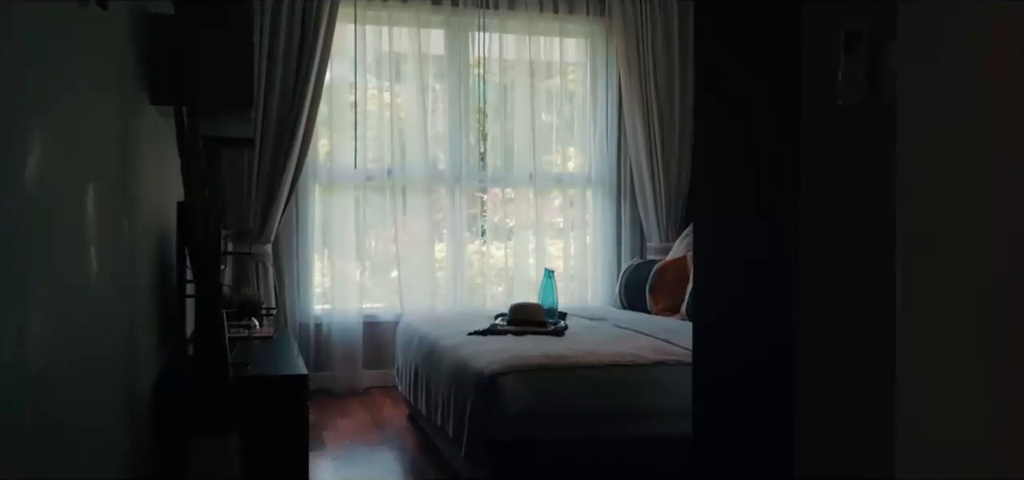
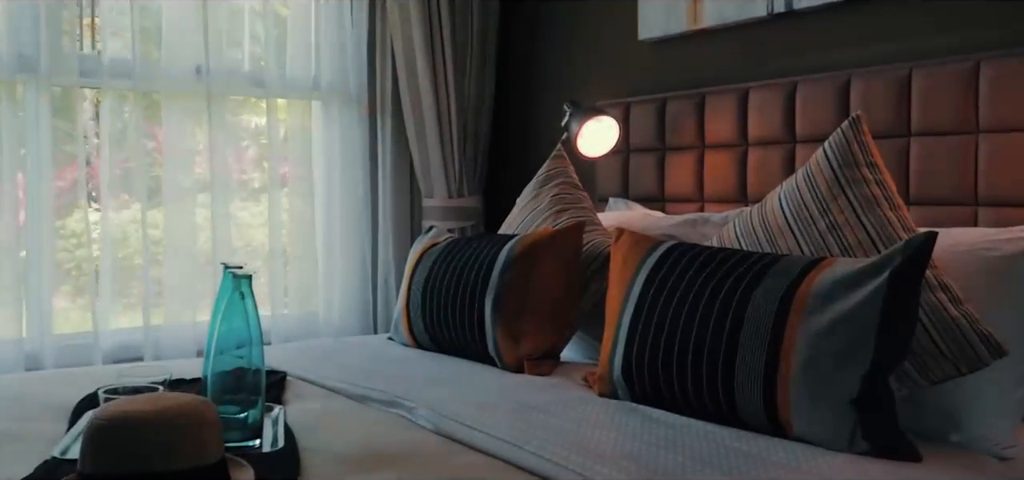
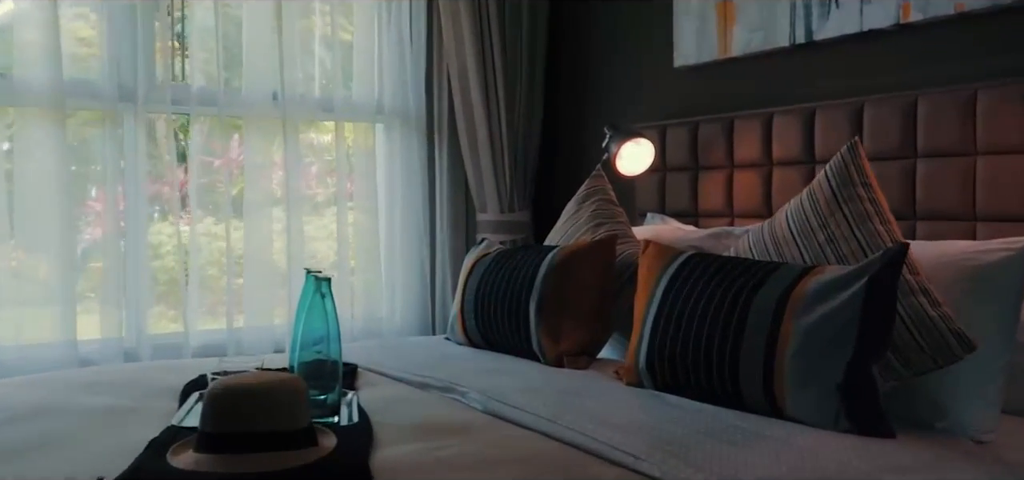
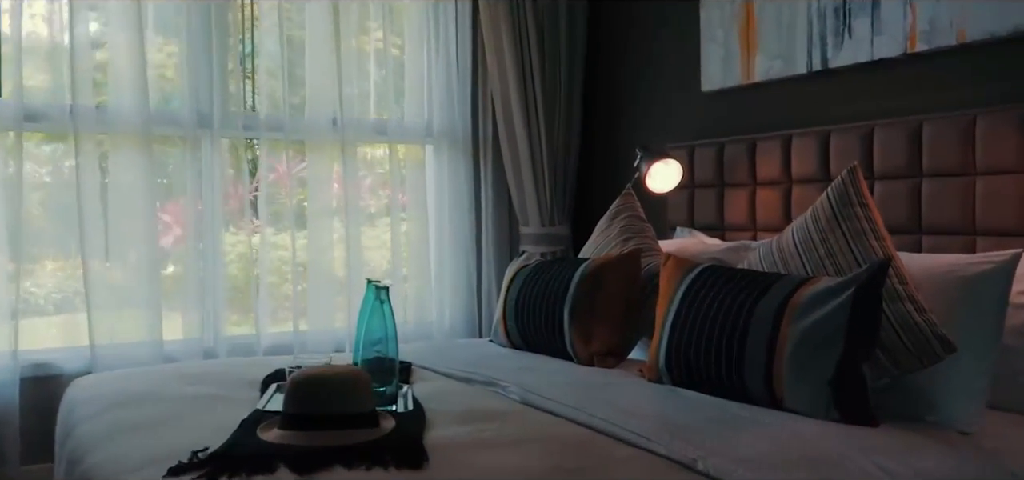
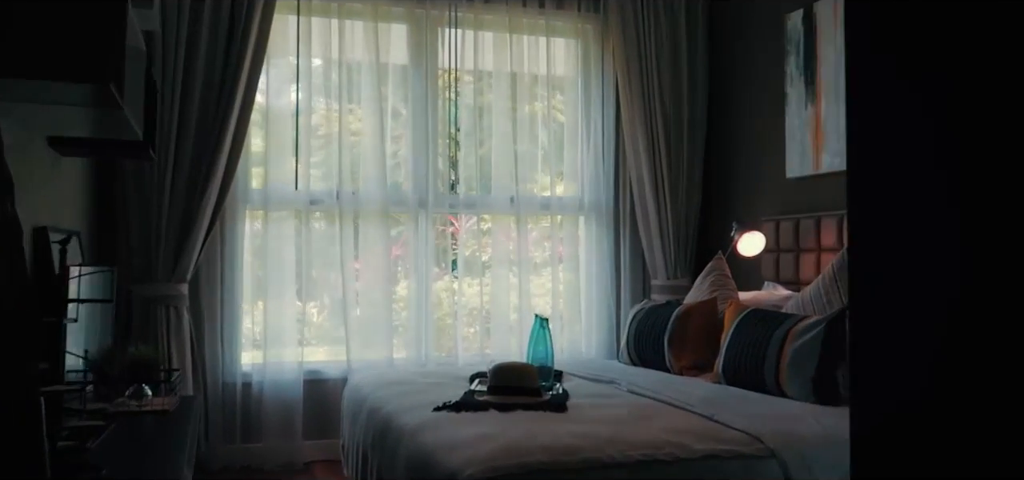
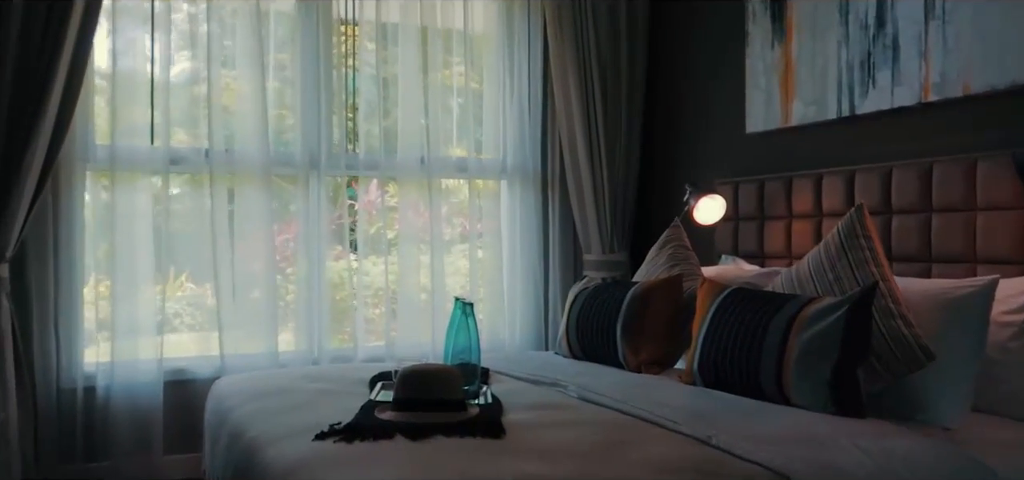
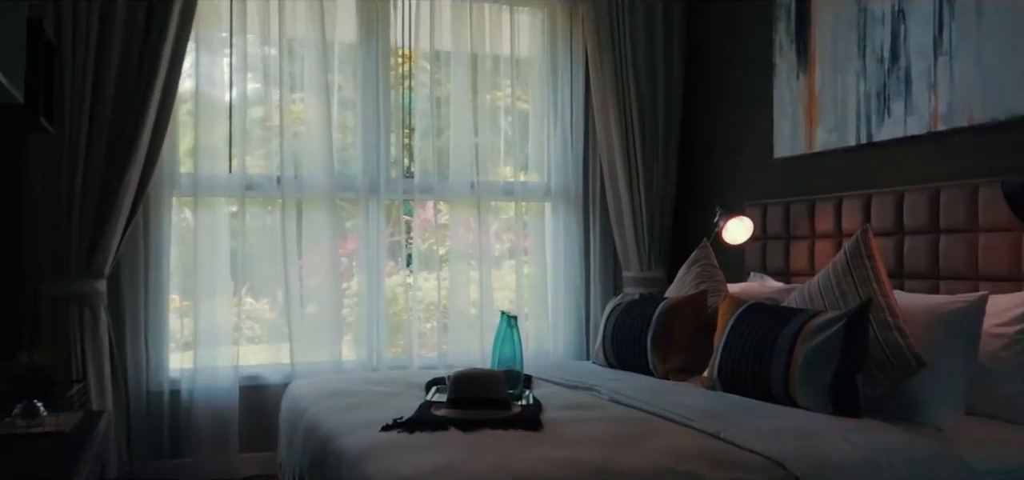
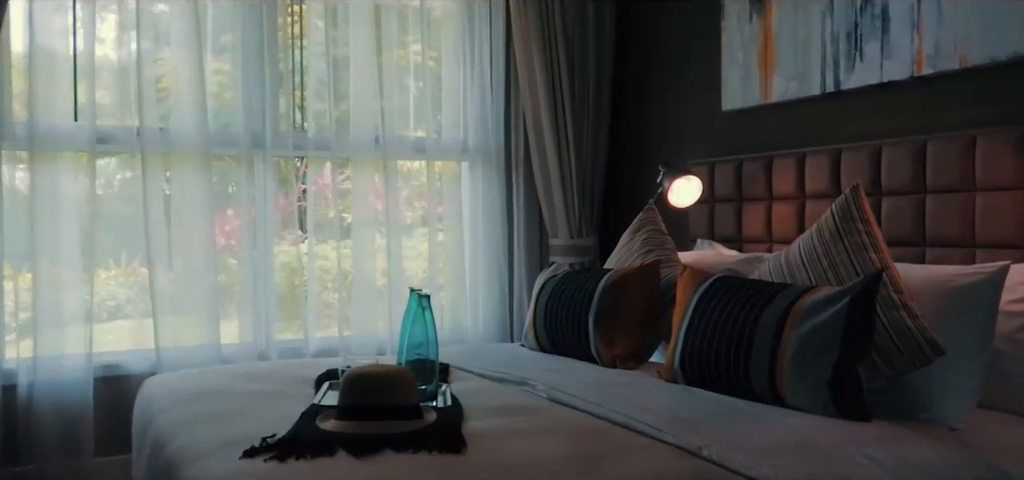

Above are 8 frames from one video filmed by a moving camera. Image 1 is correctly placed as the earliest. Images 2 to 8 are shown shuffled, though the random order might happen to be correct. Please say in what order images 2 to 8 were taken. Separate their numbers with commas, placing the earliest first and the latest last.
5, 7, 6, 8, 4, 3, 2
